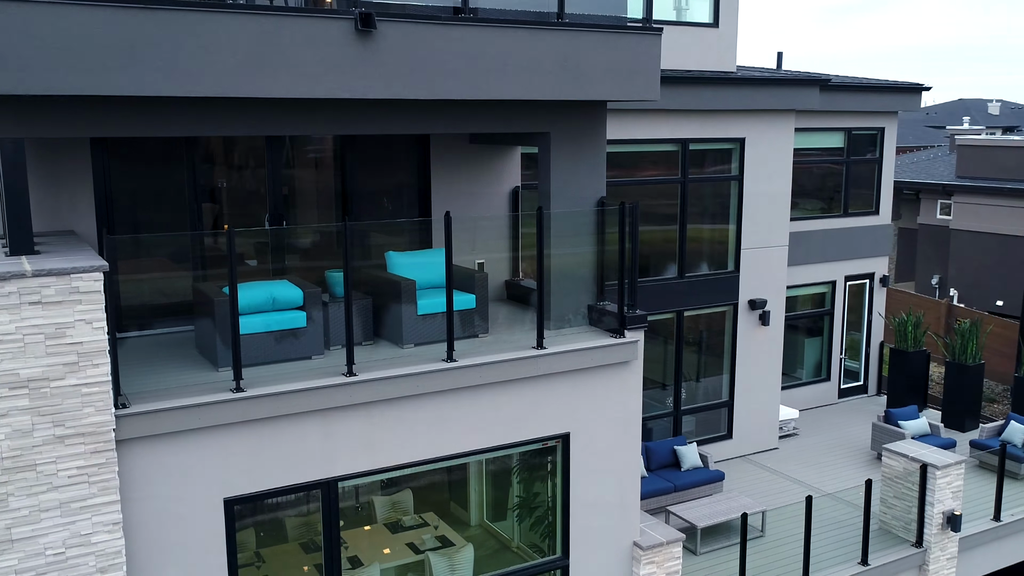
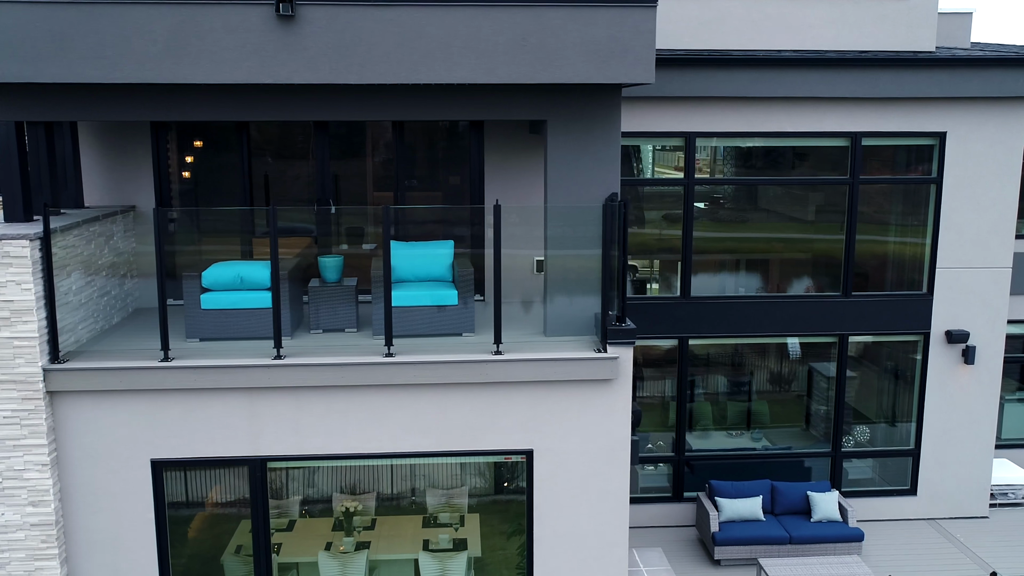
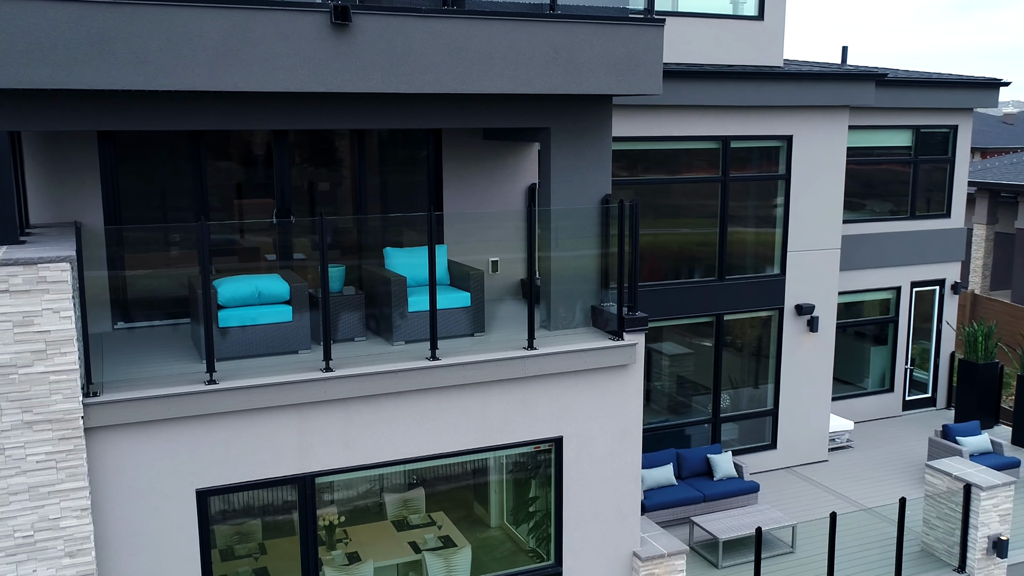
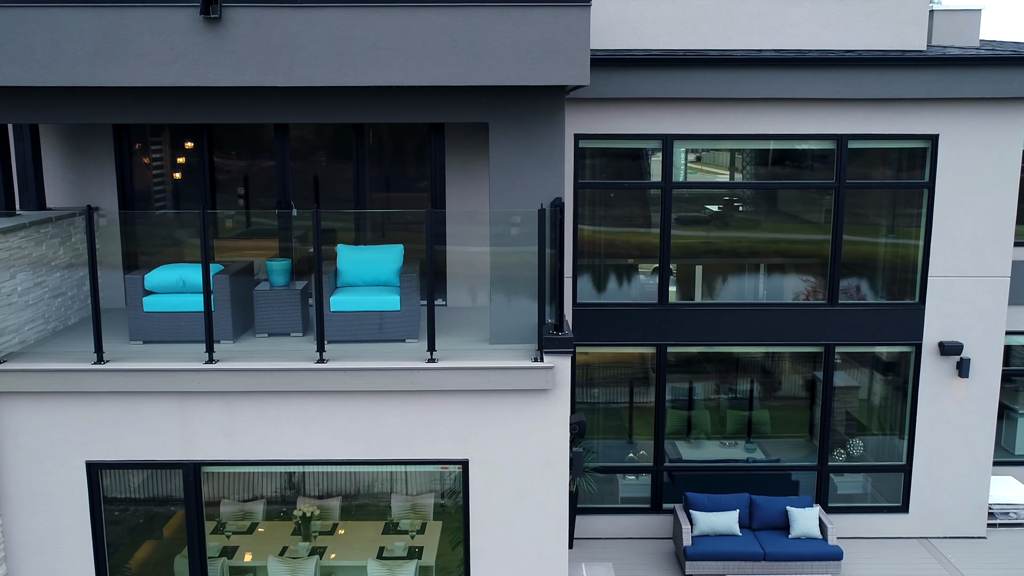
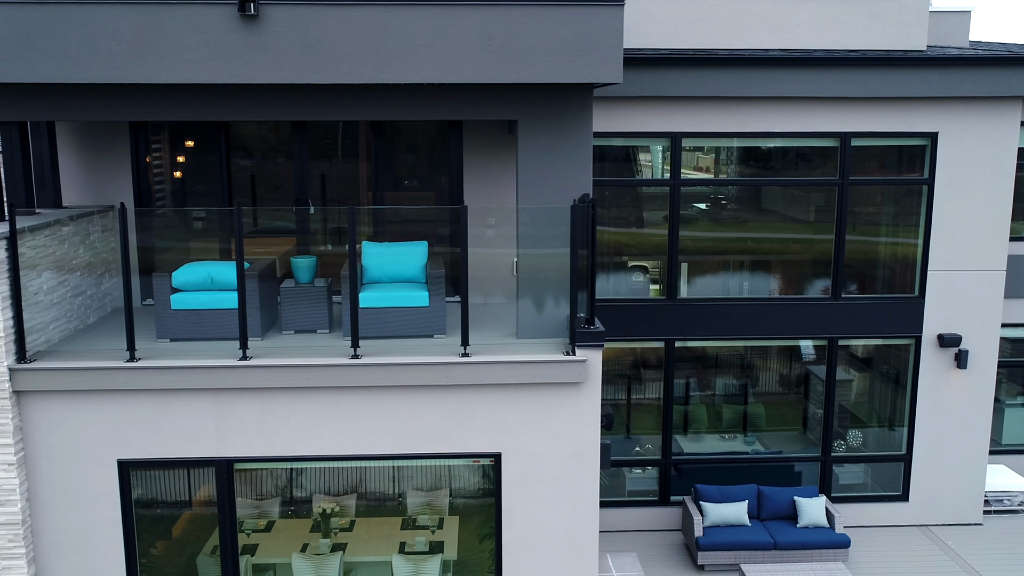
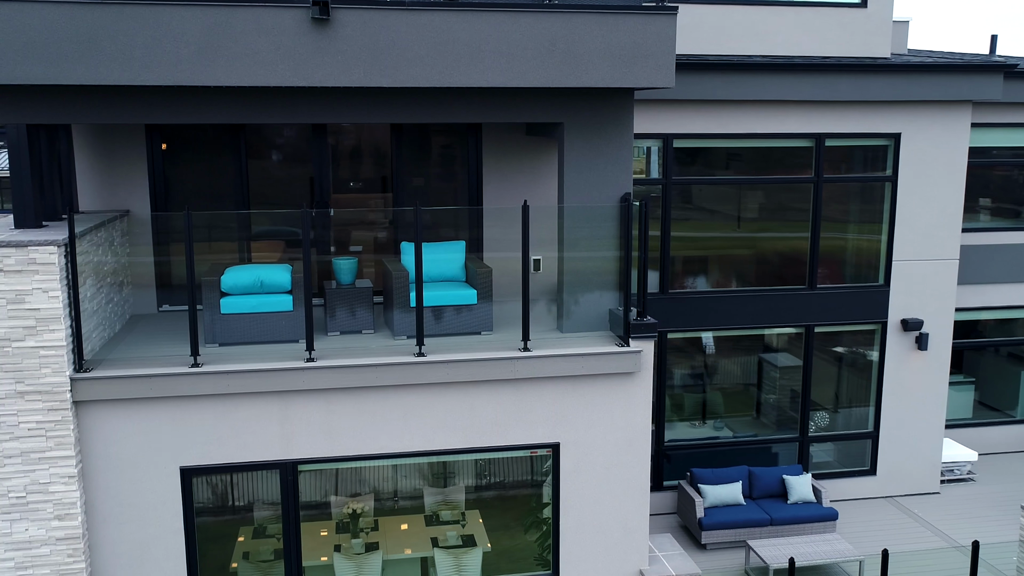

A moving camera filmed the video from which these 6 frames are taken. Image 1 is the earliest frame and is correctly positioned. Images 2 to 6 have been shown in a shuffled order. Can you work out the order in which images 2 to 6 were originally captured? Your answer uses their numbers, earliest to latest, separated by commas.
3, 6, 2, 5, 4
